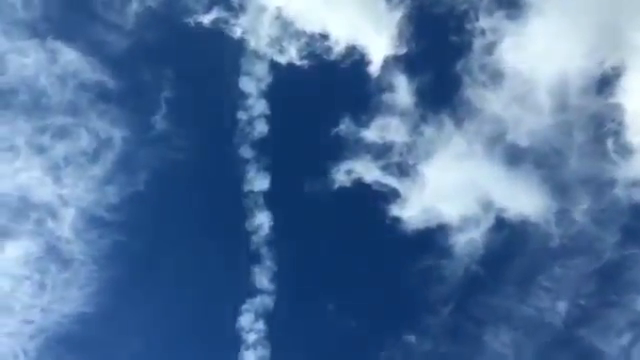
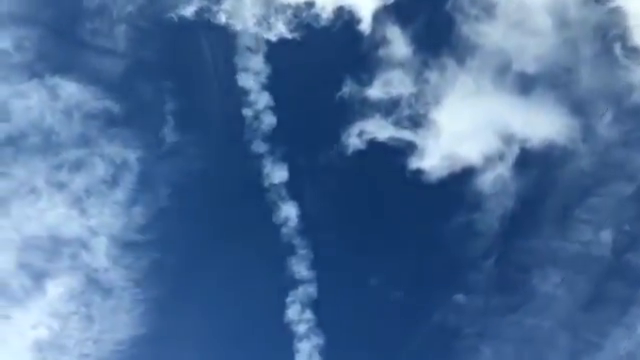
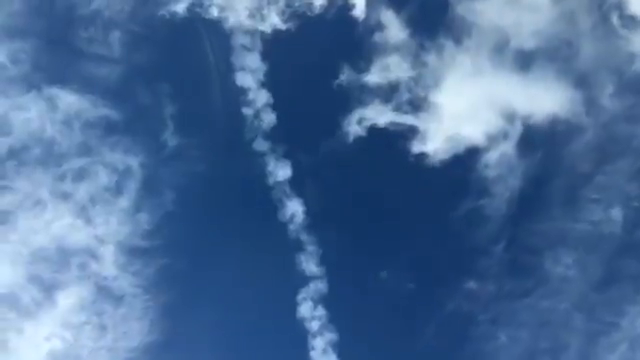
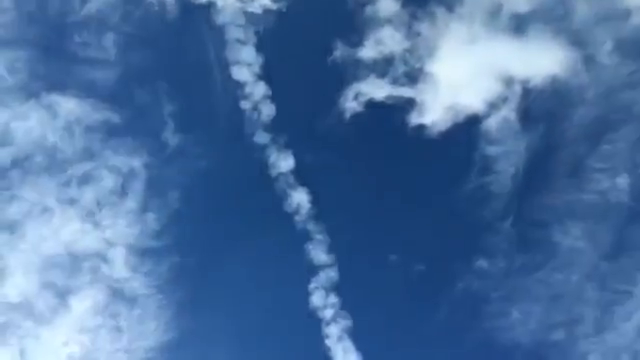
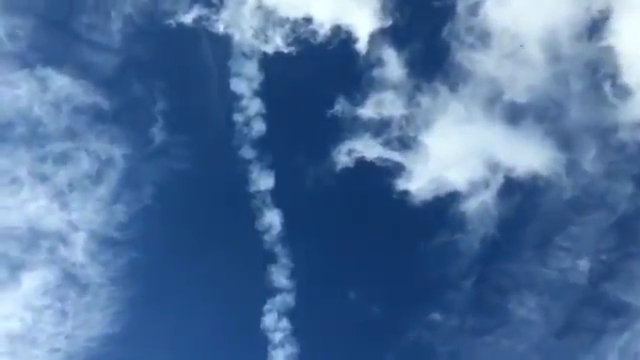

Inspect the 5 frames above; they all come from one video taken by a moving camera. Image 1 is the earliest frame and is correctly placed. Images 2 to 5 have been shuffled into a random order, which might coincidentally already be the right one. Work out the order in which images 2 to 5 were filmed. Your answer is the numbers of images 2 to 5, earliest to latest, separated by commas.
5, 2, 3, 4
